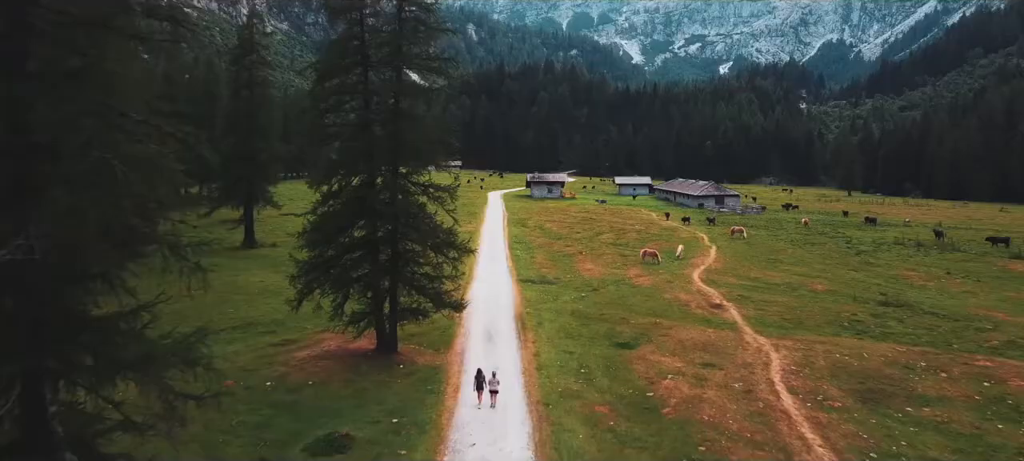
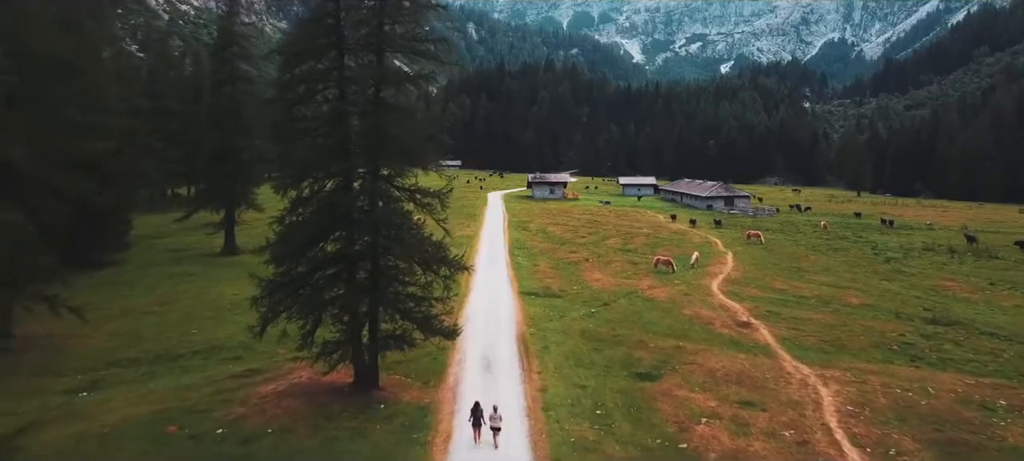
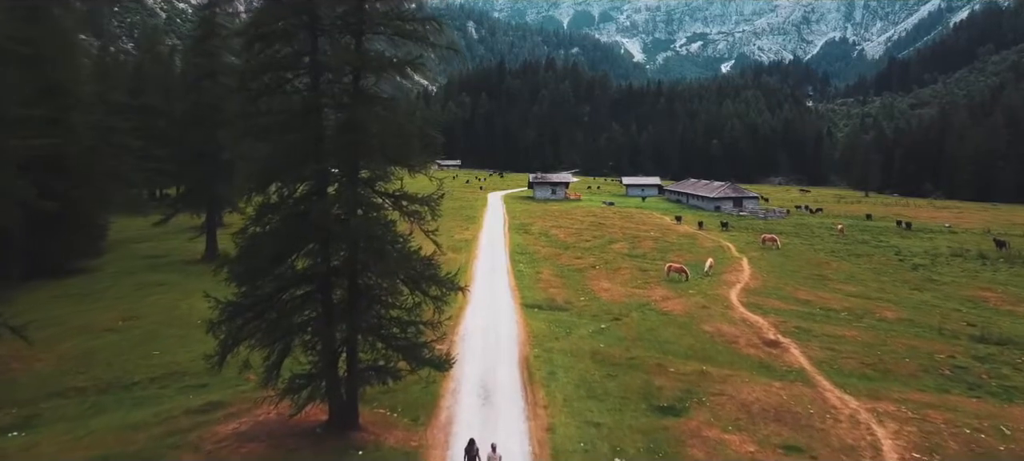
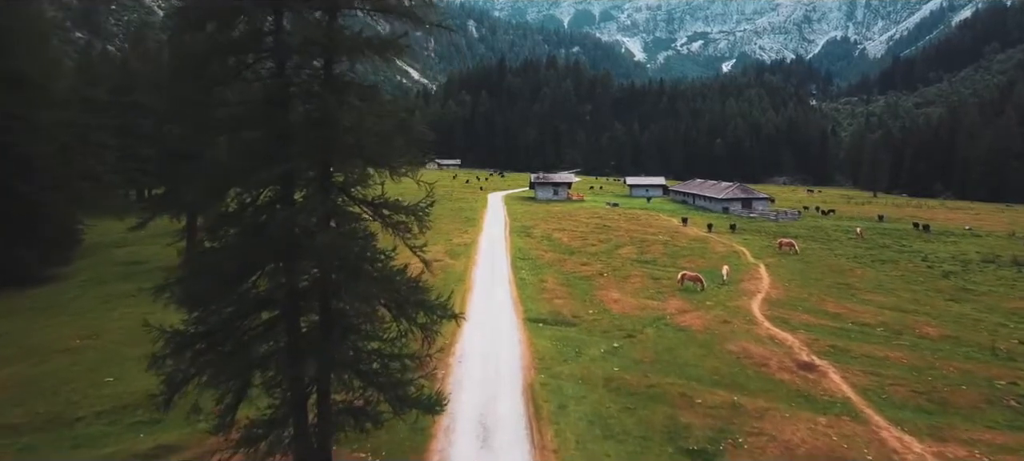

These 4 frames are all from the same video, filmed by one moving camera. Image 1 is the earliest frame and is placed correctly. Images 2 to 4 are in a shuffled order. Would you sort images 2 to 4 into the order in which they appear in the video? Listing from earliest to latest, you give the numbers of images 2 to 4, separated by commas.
2, 3, 4
